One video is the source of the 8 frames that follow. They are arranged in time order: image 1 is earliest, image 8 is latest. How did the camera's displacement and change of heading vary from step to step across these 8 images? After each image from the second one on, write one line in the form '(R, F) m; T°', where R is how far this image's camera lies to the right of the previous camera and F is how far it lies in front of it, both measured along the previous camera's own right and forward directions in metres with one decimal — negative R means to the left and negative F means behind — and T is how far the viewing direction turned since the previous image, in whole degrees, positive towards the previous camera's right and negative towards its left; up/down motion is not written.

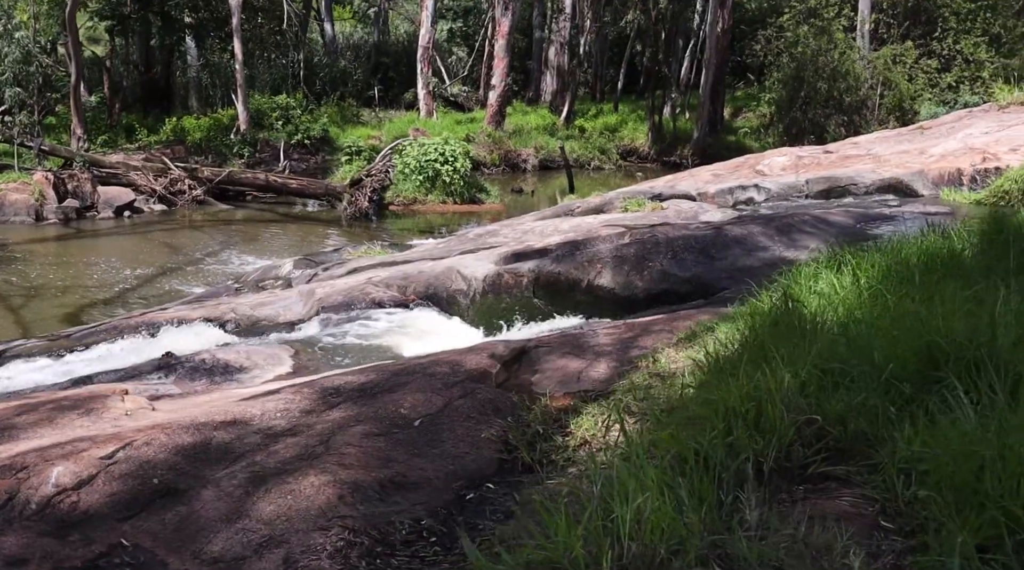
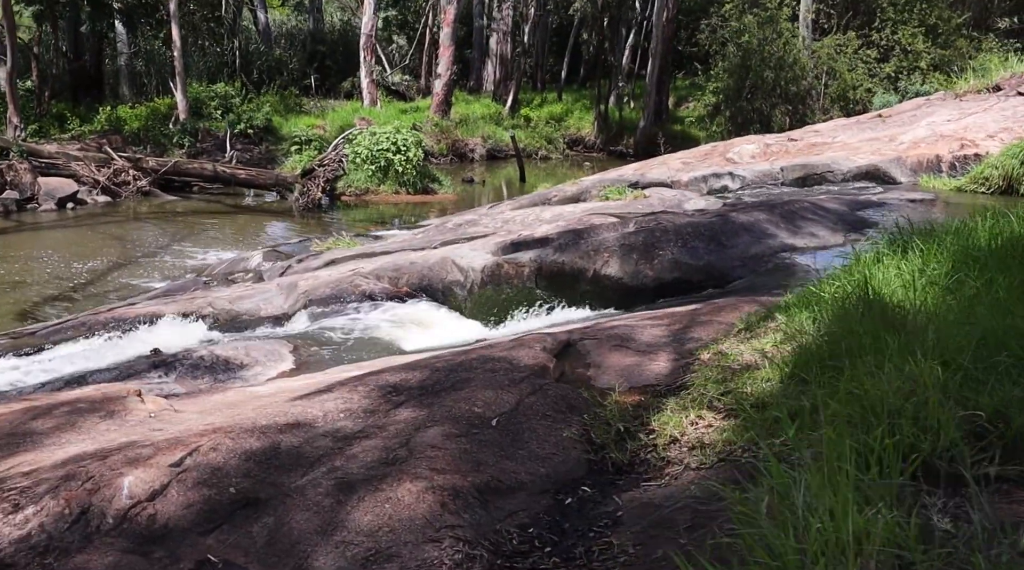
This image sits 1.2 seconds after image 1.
(-0.5, +0.2) m; +3°
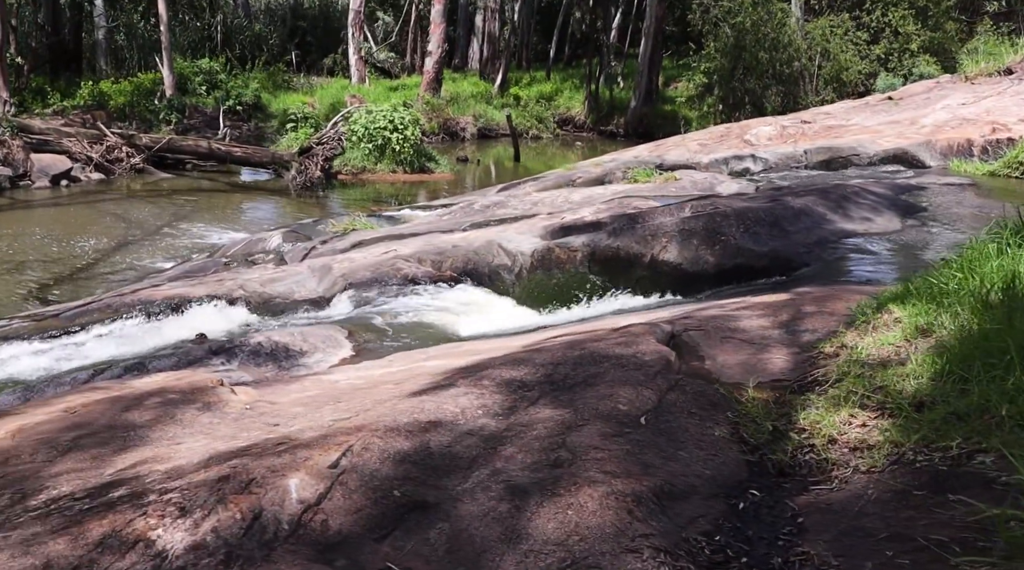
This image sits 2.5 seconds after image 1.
(-0.6, +0.1) m; +1°
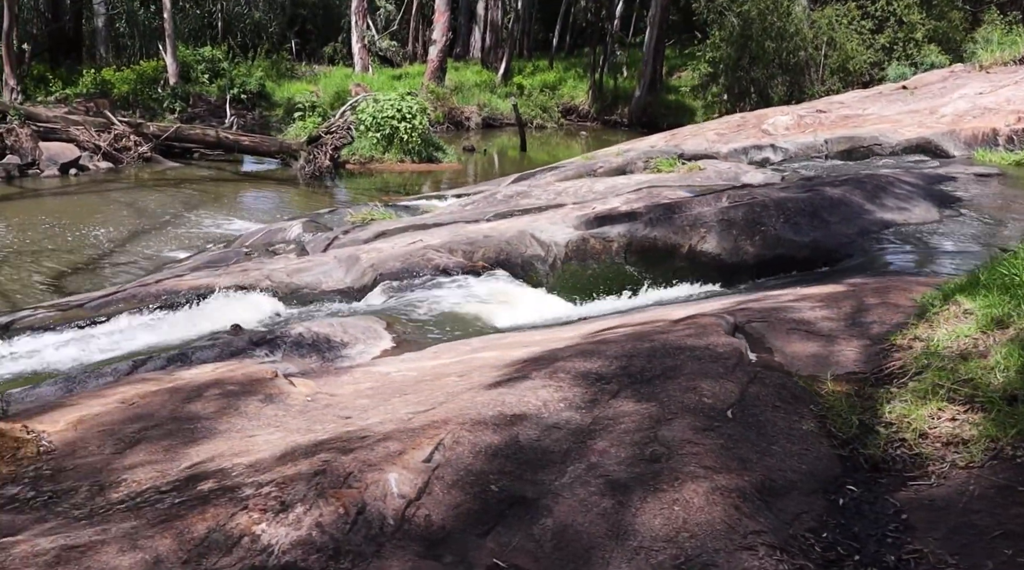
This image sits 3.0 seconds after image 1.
(-0.3, 0.0) m; 0°
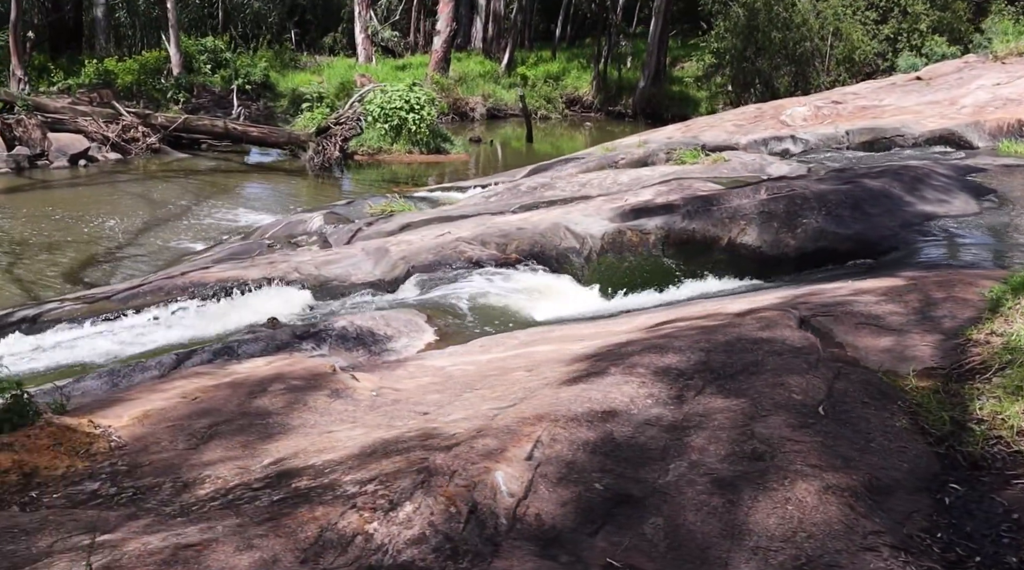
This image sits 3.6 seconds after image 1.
(-0.3, 0.0) m; 0°
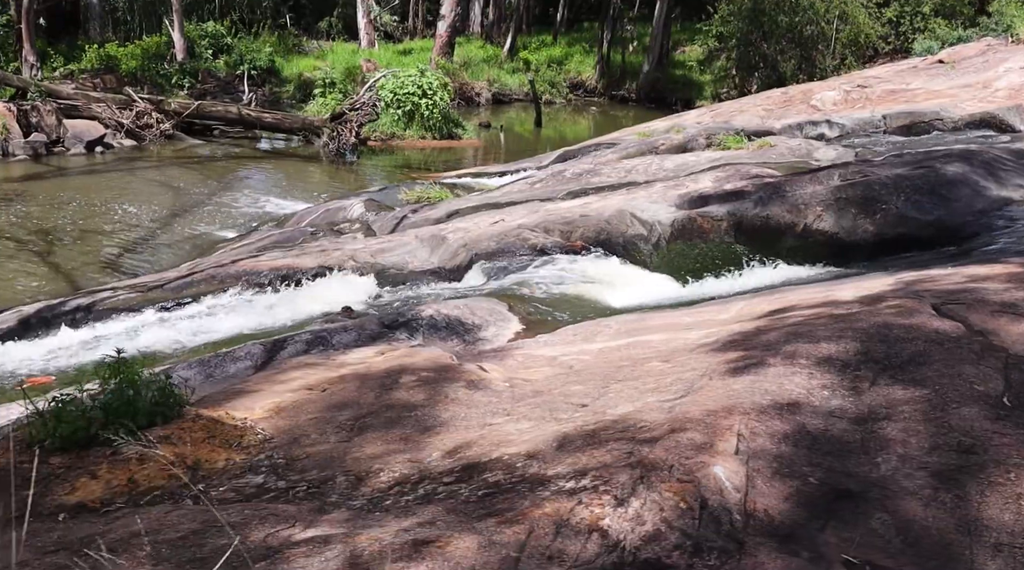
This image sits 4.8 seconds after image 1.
(-0.6, 0.0) m; 0°
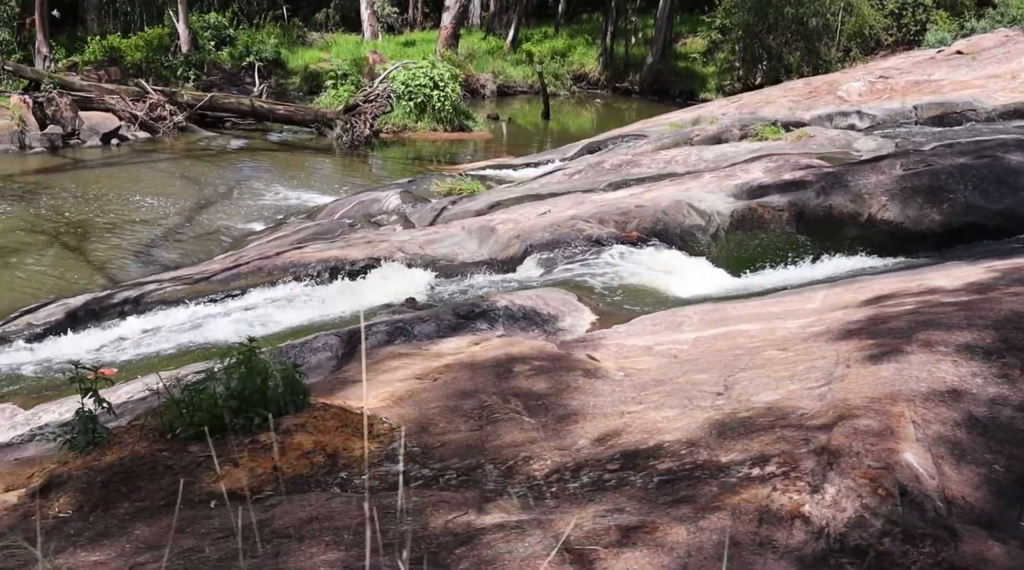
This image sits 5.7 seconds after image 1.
(-0.5, 0.0) m; 0°
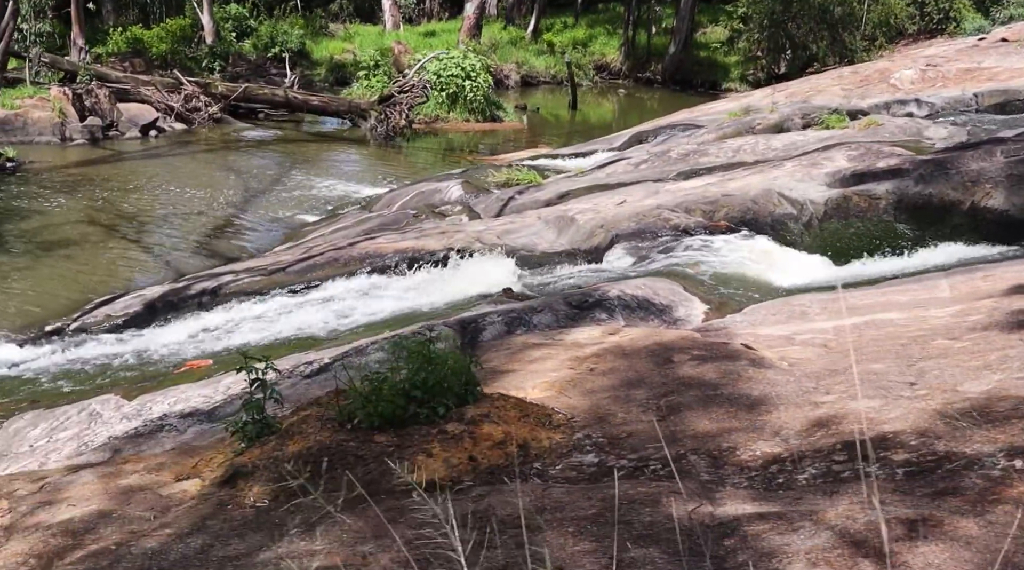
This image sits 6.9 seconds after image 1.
(-0.6, +0.1) m; -1°
